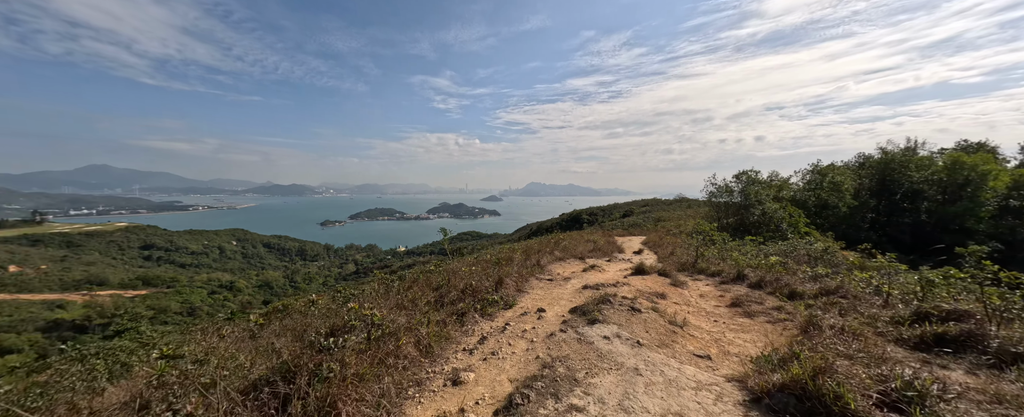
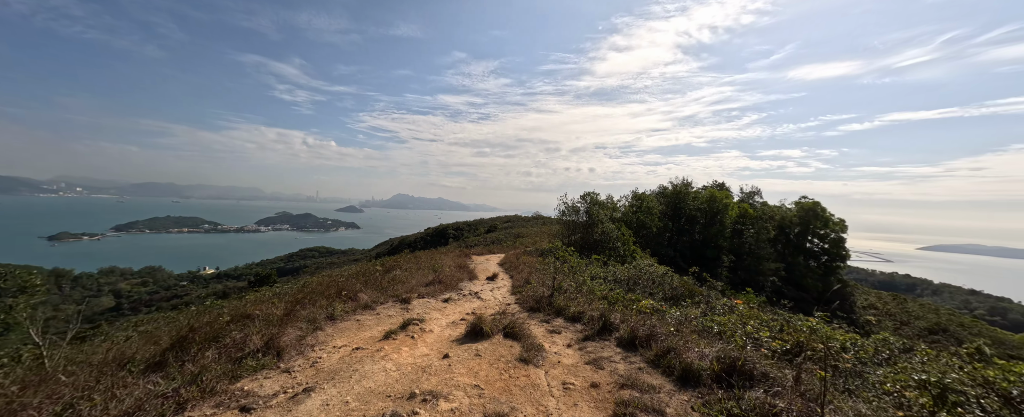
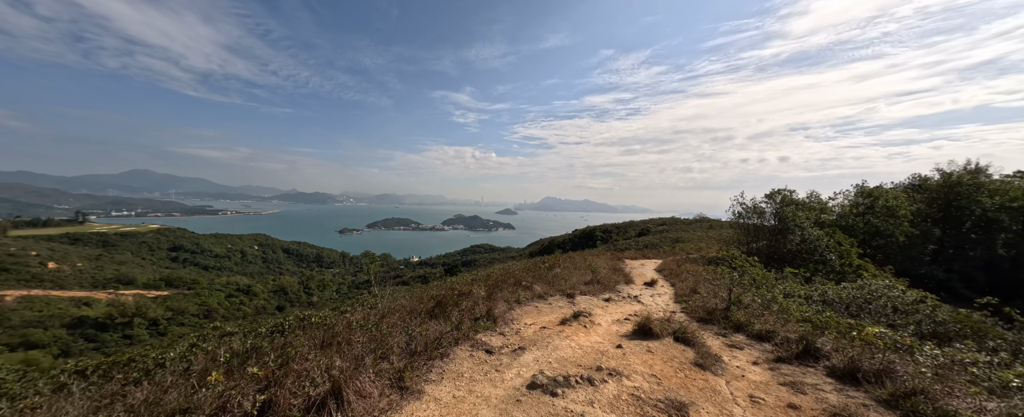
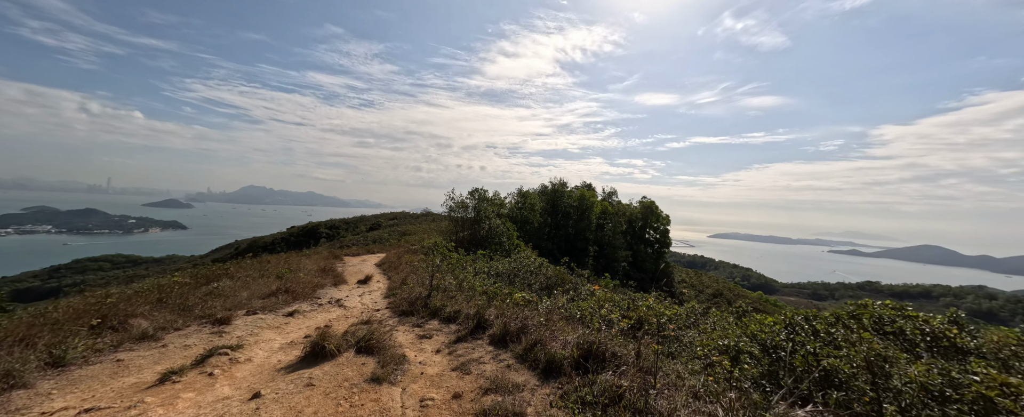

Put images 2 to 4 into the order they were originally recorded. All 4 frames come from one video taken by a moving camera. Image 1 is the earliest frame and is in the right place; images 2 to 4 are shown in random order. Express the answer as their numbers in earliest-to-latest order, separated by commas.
3, 2, 4
